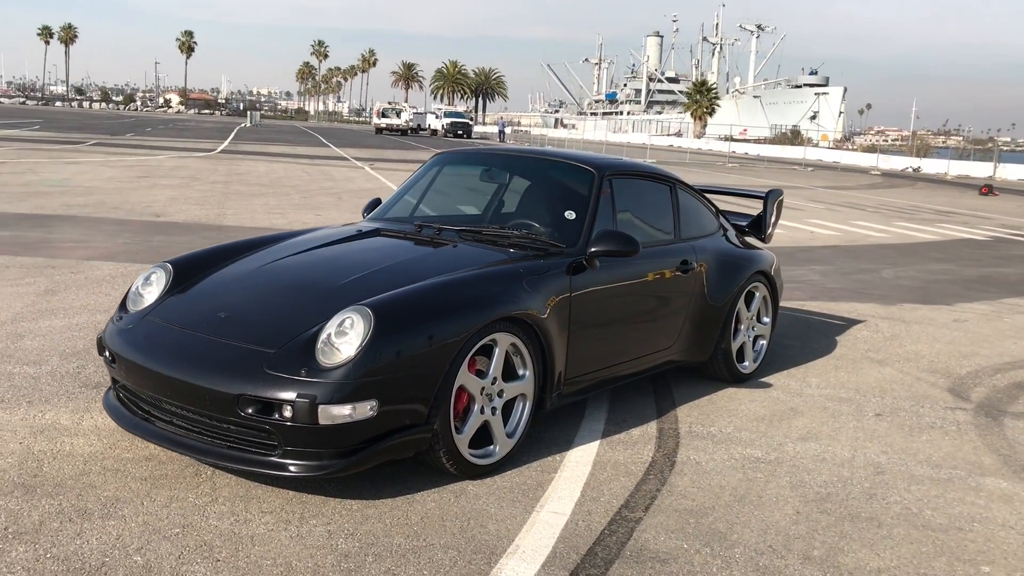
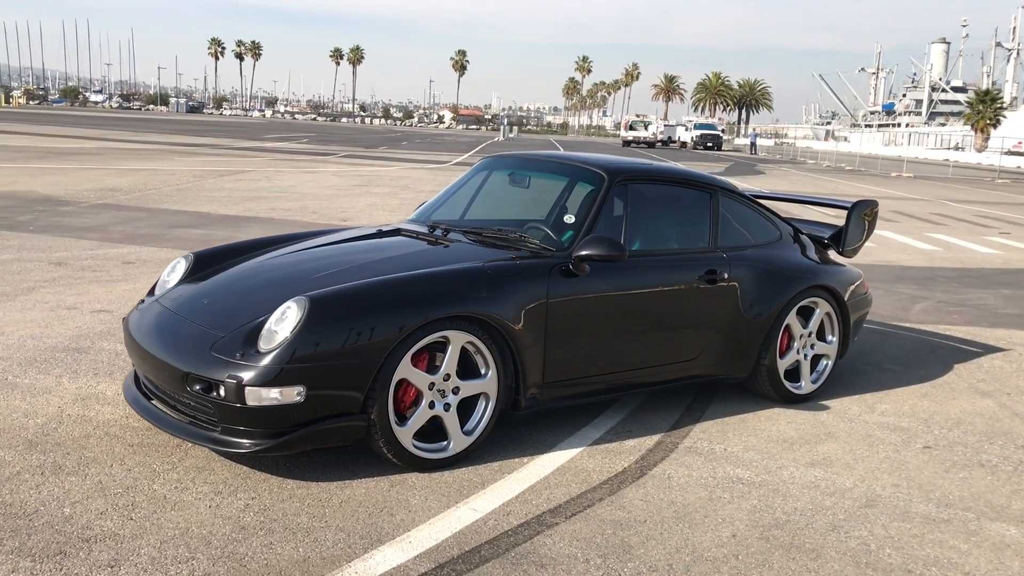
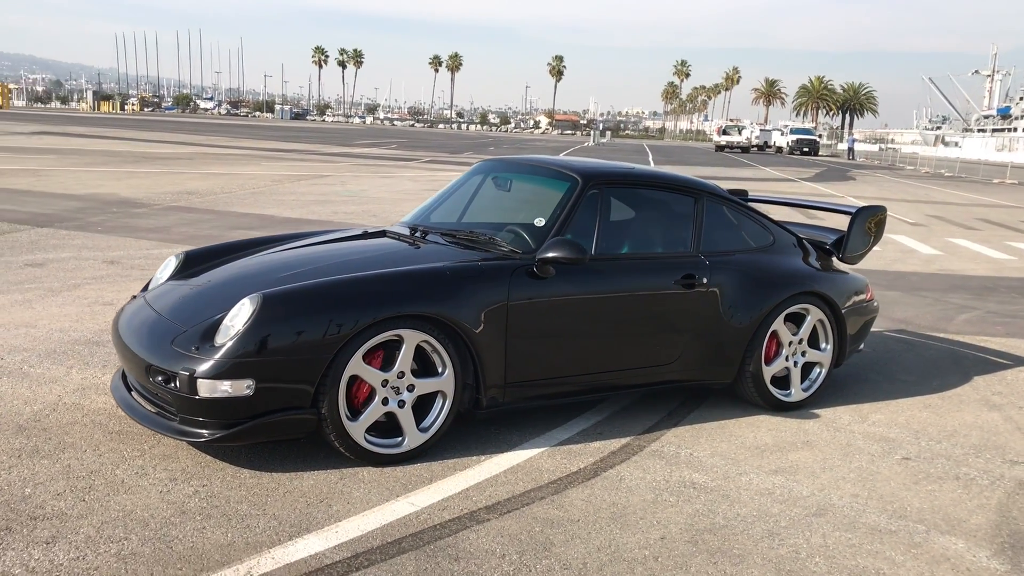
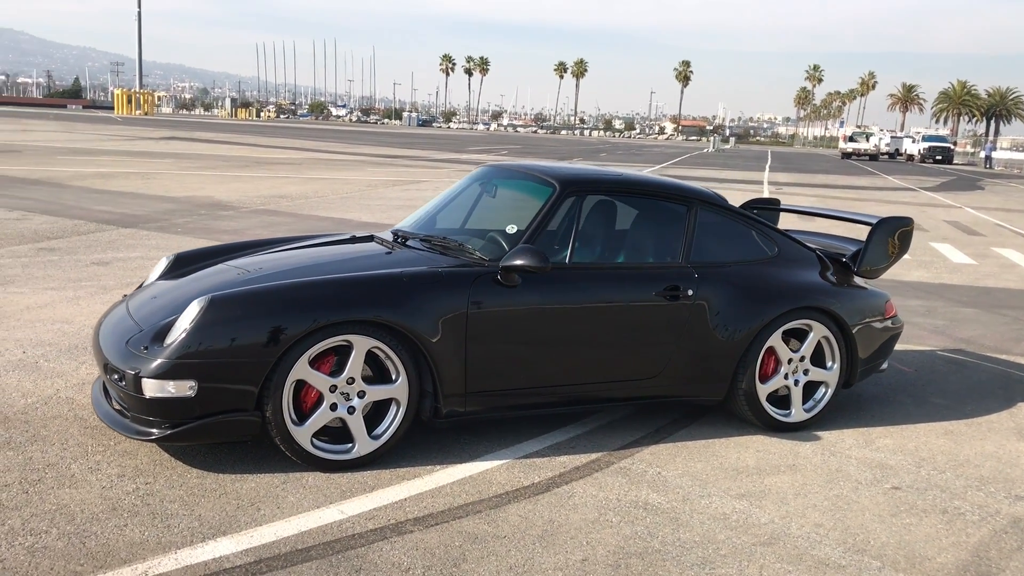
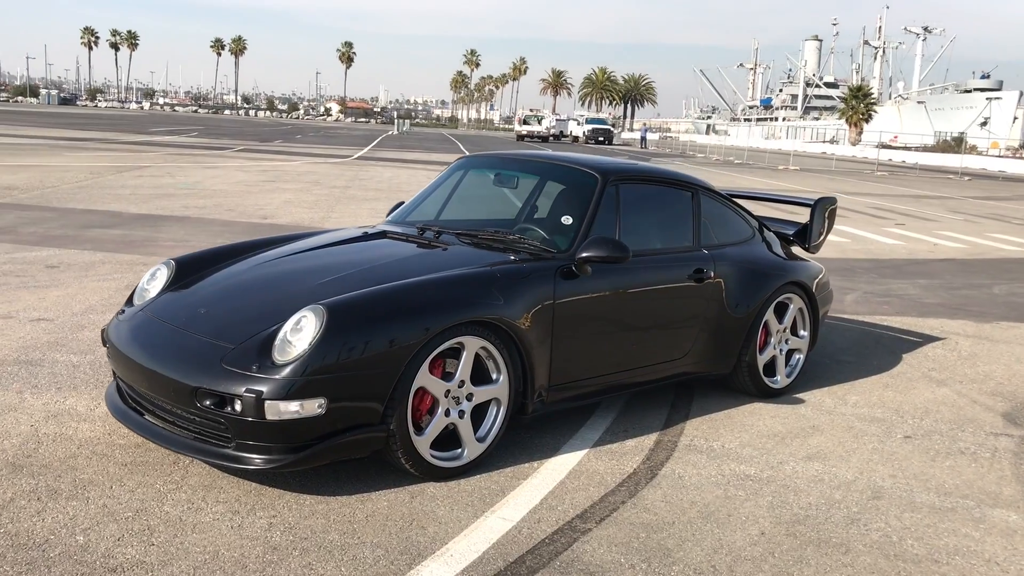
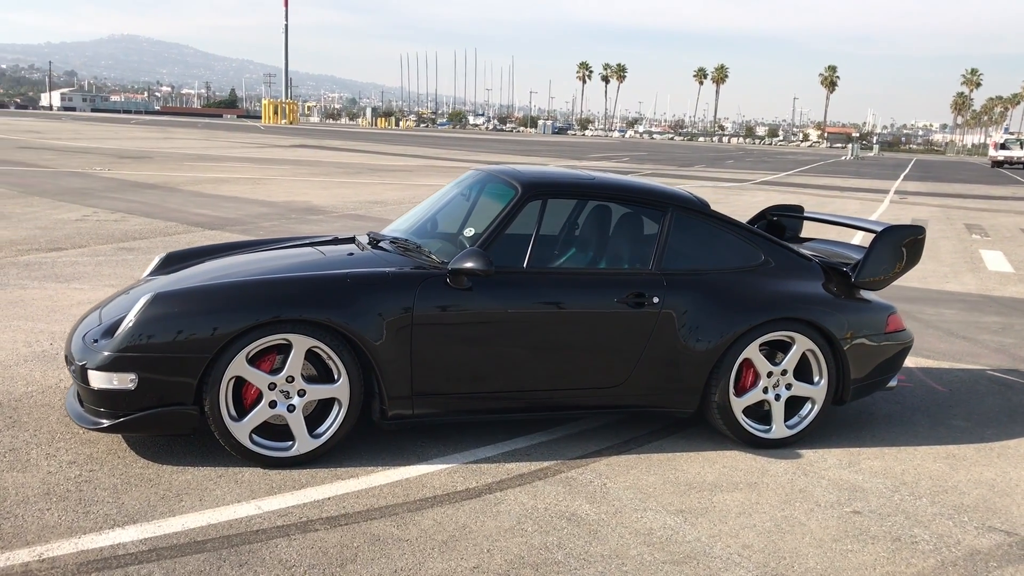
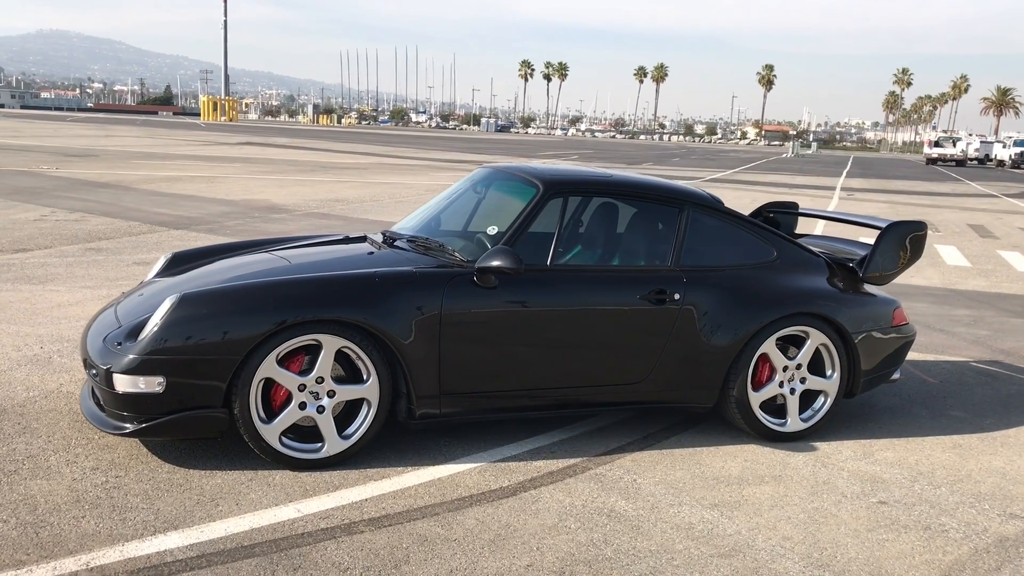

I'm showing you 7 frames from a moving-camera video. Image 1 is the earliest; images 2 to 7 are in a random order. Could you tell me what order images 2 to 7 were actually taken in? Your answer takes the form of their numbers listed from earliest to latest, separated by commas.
5, 2, 3, 4, 7, 6
